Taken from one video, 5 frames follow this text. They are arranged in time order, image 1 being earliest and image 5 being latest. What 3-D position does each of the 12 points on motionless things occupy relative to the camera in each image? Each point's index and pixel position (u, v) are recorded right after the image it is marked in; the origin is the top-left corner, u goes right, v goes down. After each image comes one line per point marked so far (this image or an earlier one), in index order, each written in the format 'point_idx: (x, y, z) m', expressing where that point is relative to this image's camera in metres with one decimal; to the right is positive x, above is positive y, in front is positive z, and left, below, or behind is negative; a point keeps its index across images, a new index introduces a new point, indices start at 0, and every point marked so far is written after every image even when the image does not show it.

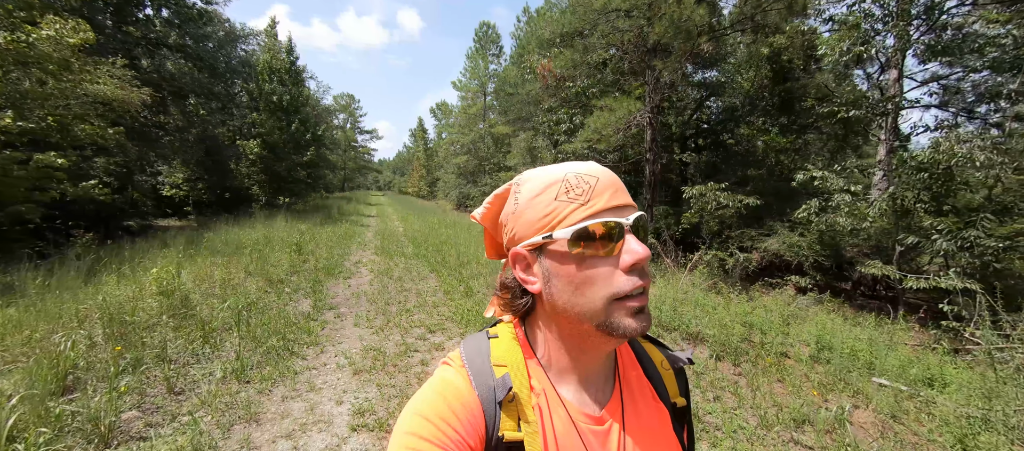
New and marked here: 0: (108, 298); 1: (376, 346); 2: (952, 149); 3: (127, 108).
0: (-4.2, -0.7, +4.3) m
1: (-1.4, -1.2, +4.3) m
2: (+6.6, +1.2, +6.3) m
3: (-8.8, +2.7, +9.5) m
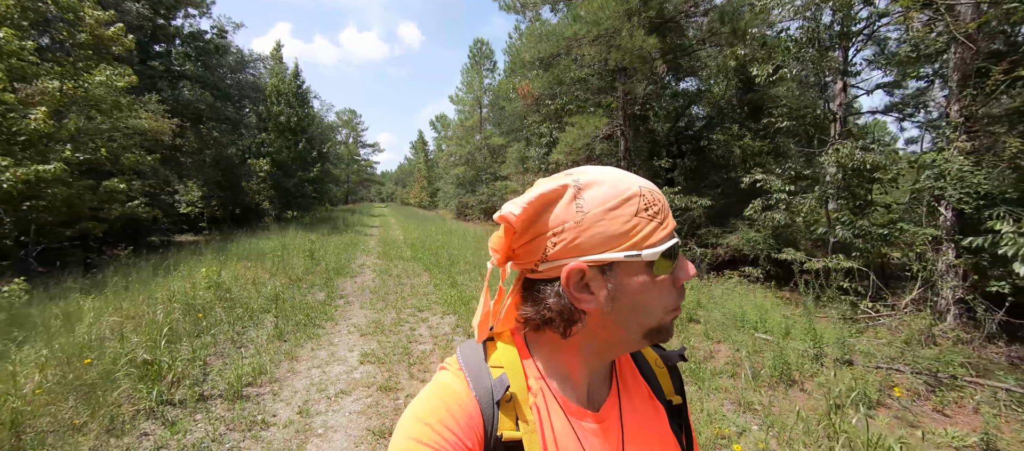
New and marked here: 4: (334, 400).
0: (-4.6, -0.8, +5.7) m
1: (-1.8, -1.3, +5.6) m
2: (+6.2, +1.3, +7.6) m
3: (-9.2, +2.3, +11.0) m
4: (-1.4, -1.4, +3.4) m
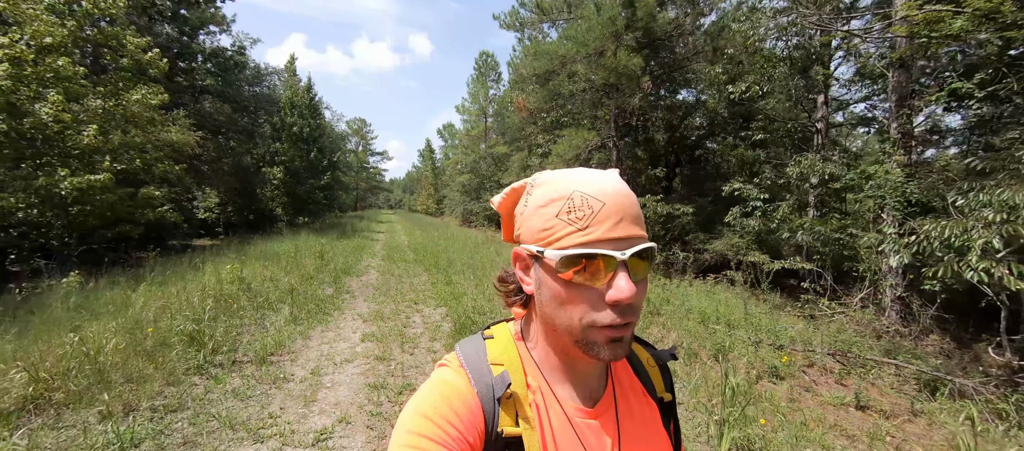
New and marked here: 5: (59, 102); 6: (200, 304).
0: (-4.9, -0.9, +6.6) m
1: (-2.0, -1.3, +6.5) m
2: (+5.9, +1.2, +8.4) m
3: (-9.4, +2.2, +12.0) m
4: (-1.7, -1.4, +4.2) m
5: (-8.1, +2.2, +7.5) m
6: (-3.9, -1.0, +5.2) m
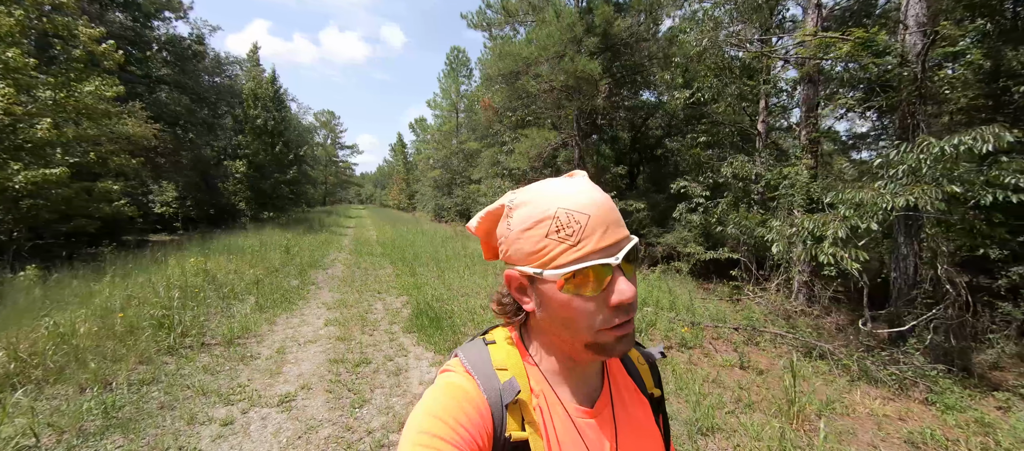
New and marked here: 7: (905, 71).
0: (-5.6, -0.8, +6.8) m
1: (-2.8, -1.2, +6.9) m
2: (+5.1, +1.3, +9.3) m
3: (-10.4, +2.4, +11.9) m
4: (-2.3, -1.3, +4.7) m
5: (-8.9, +2.3, +7.4) m
6: (-4.6, -0.9, +5.5) m
7: (+5.1, +2.0, +5.5) m
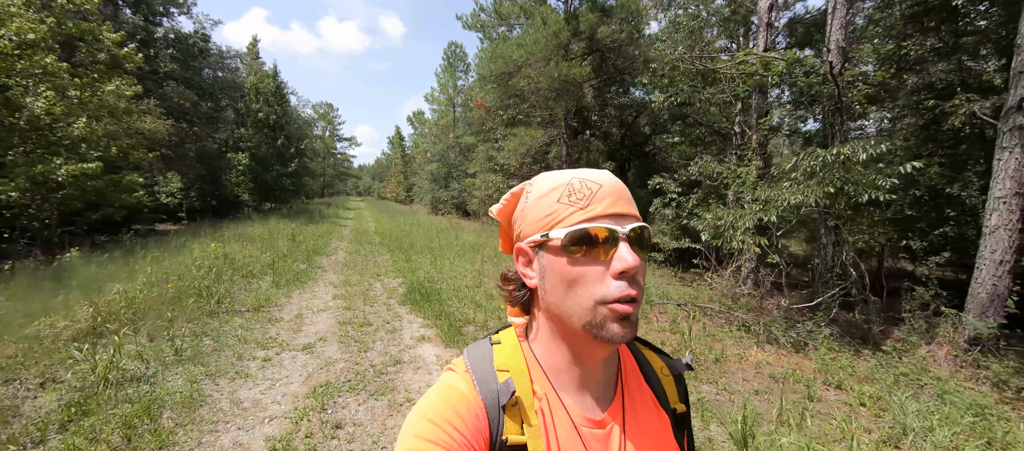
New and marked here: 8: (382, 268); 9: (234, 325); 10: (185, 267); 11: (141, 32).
0: (-5.9, -0.6, +7.8) m
1: (-3.1, -1.0, +7.9) m
2: (+4.8, +1.5, +10.3) m
3: (-10.8, +2.7, +12.8) m
4: (-2.6, -1.2, +5.7) m
5: (-9.2, +2.6, +8.4) m
6: (-4.9, -0.7, +6.5) m
7: (+4.8, +2.1, +6.5) m
8: (-2.9, -0.9, +9.2) m
9: (-3.3, -1.2, +5.0) m
10: (-5.3, -0.7, +6.8) m
11: (-13.2, +6.9, +15.1) m
